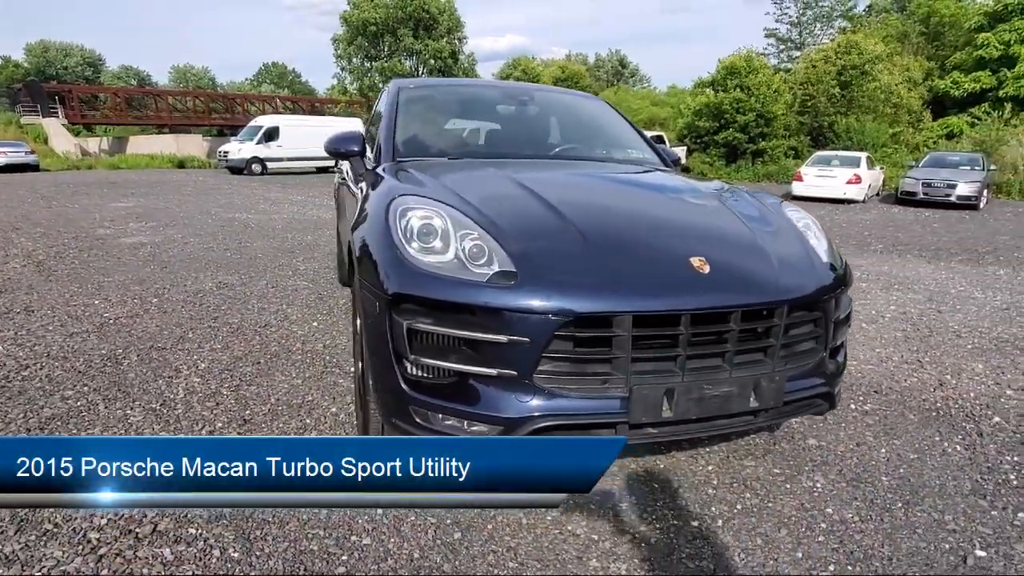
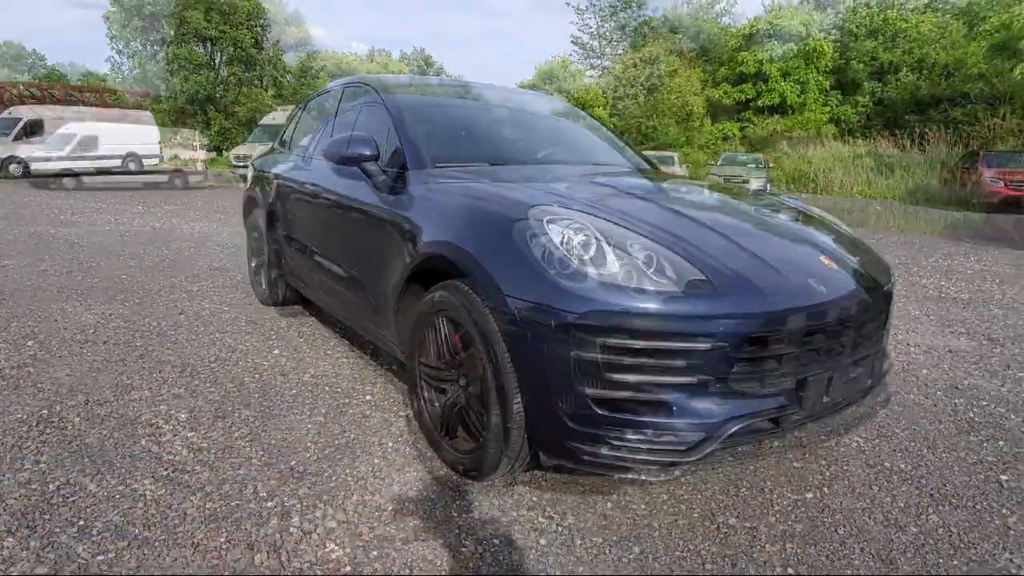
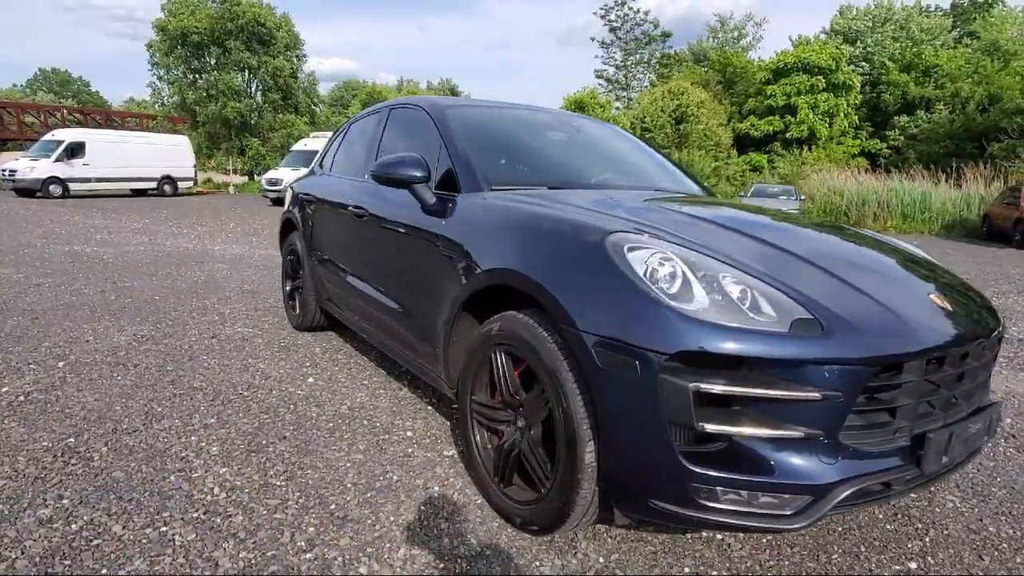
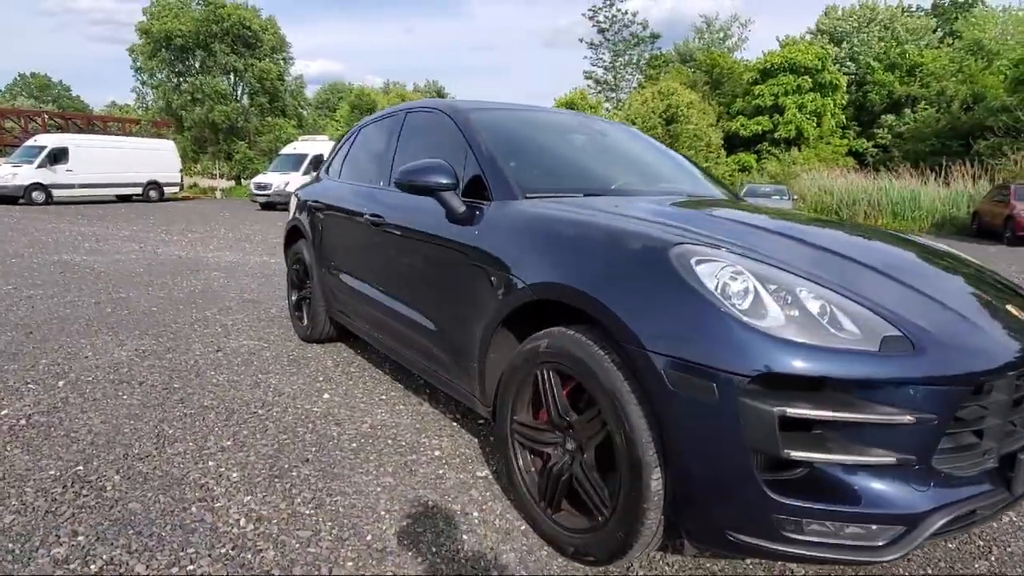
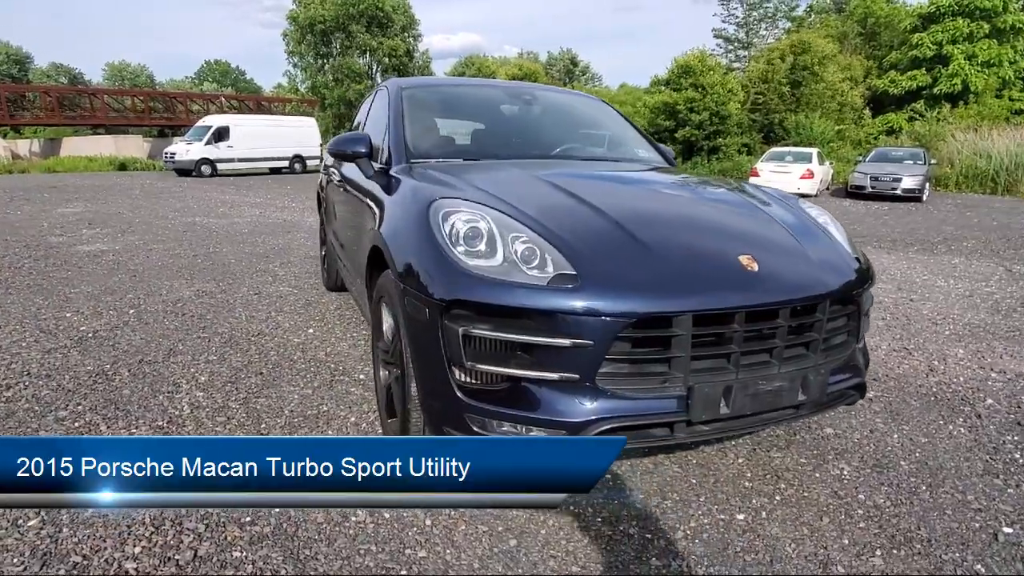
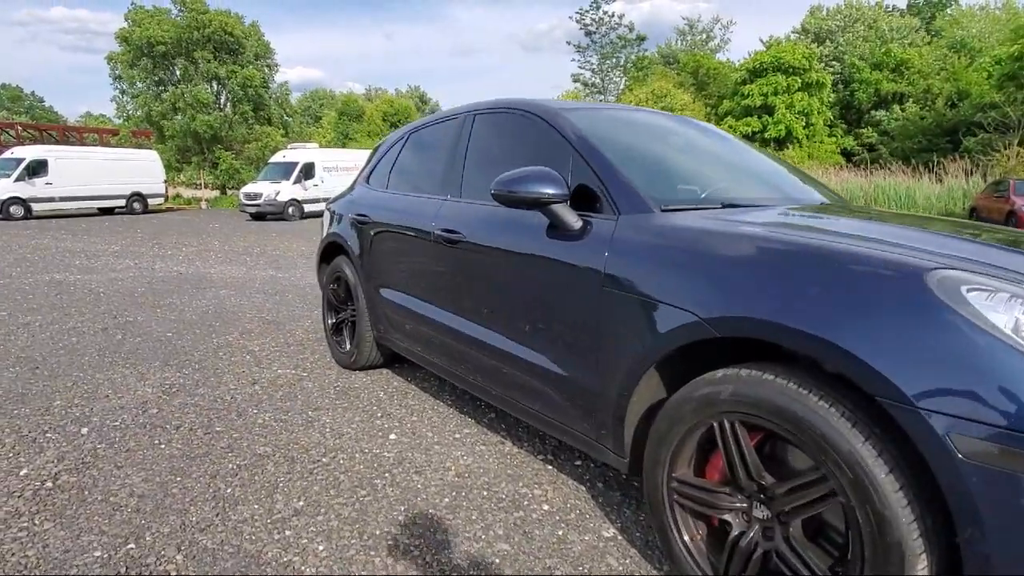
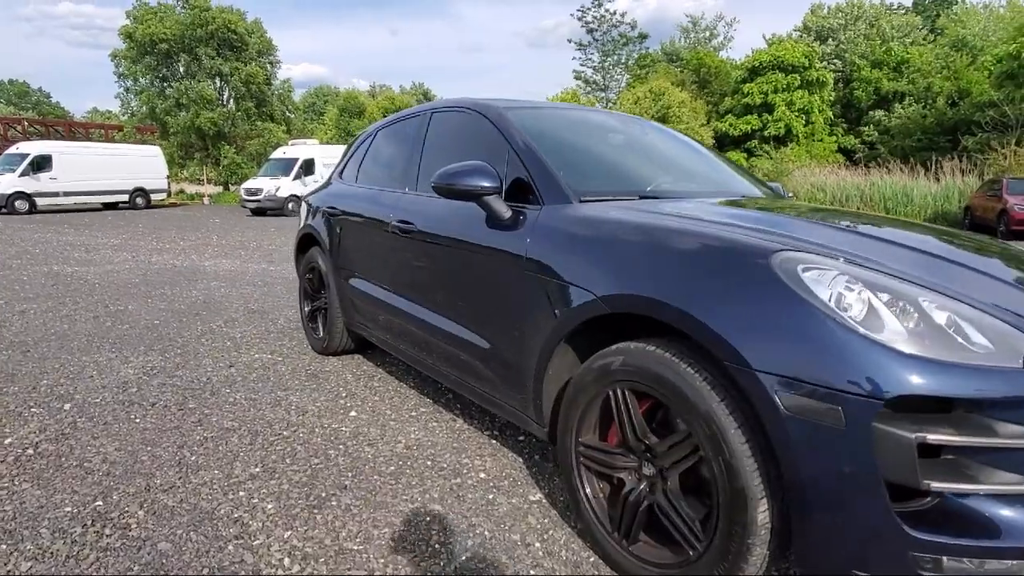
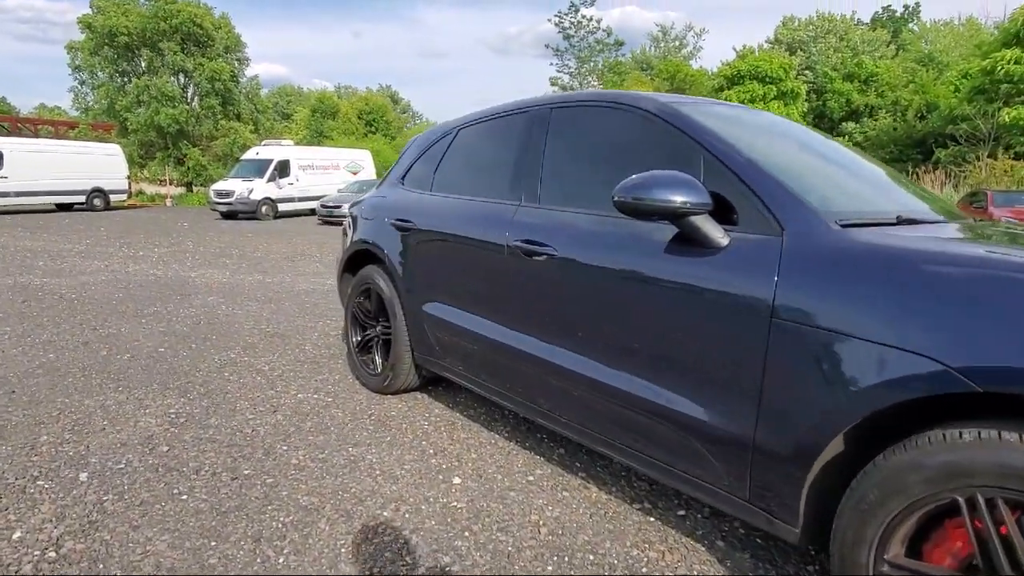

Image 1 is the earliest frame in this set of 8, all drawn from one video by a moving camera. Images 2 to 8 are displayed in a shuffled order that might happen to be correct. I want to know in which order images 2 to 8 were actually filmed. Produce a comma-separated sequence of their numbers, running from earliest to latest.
5, 2, 3, 4, 7, 6, 8
